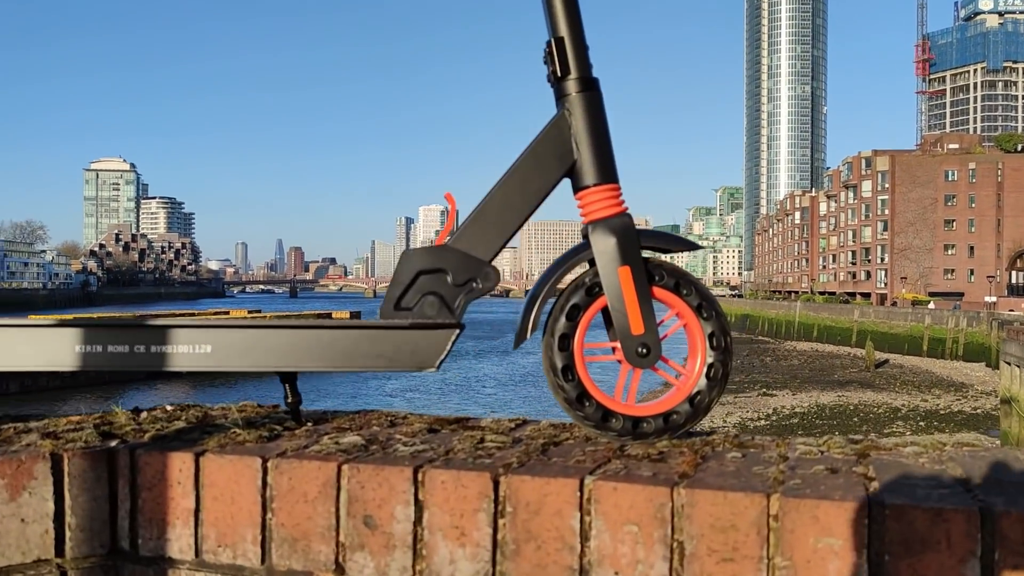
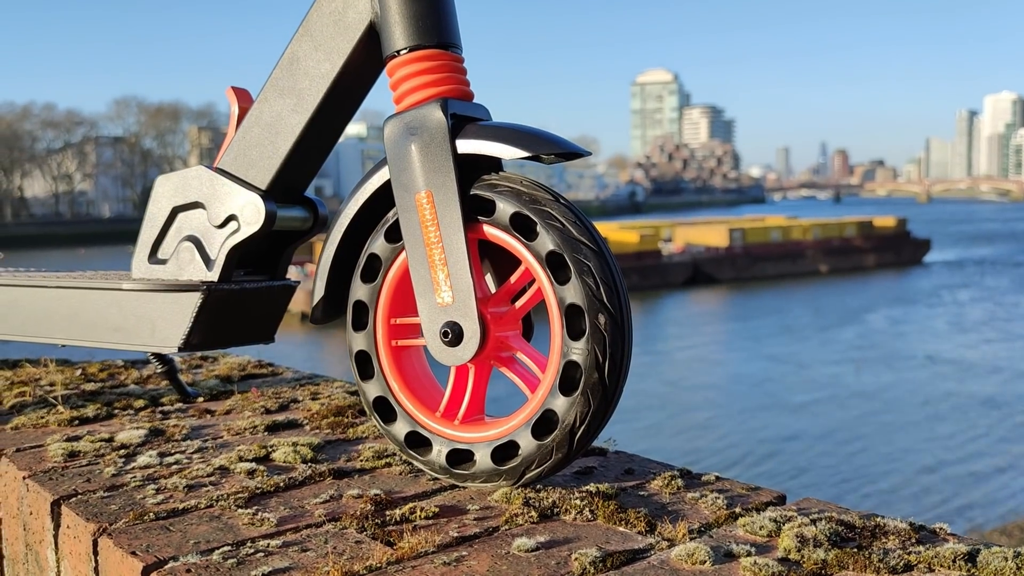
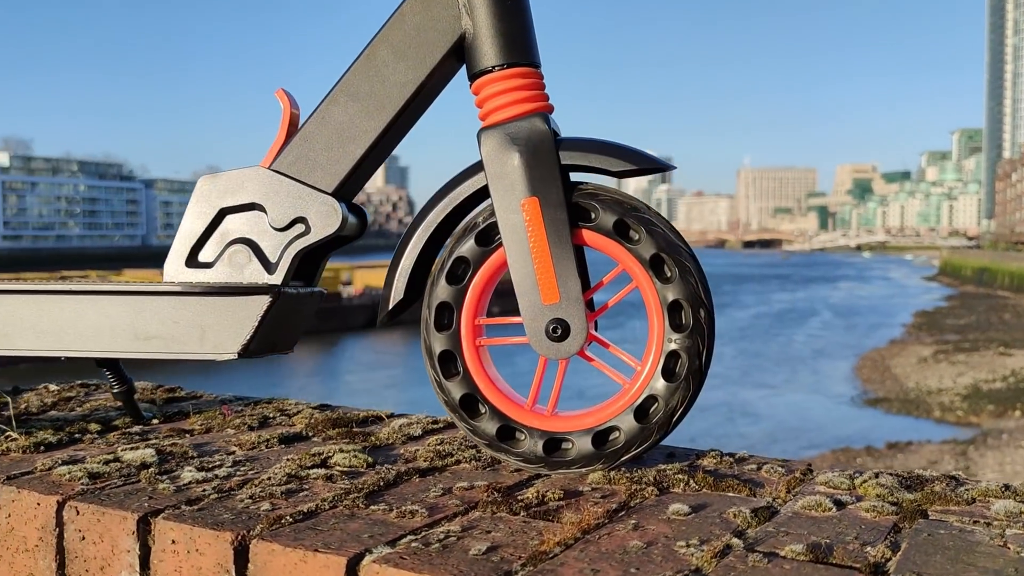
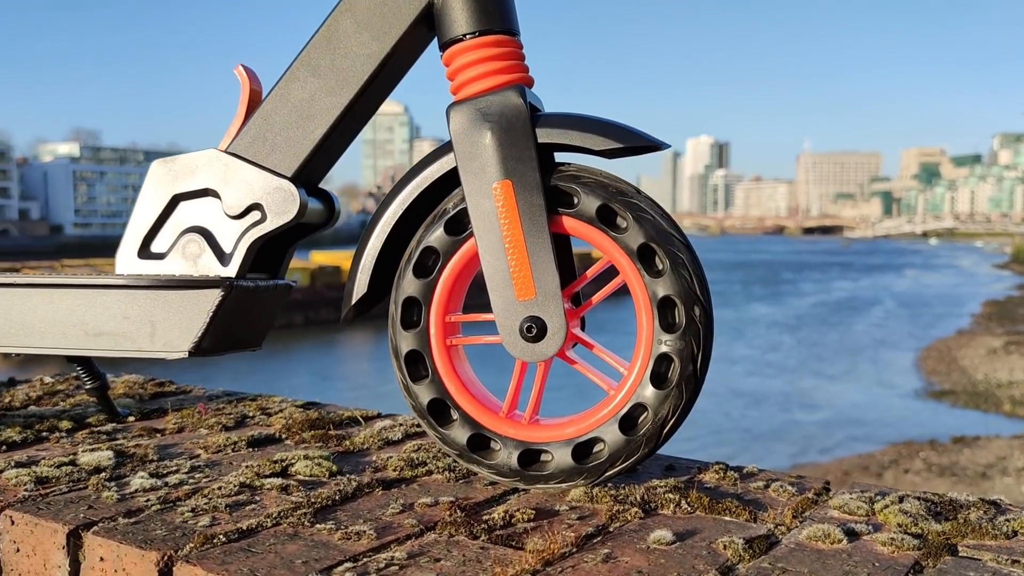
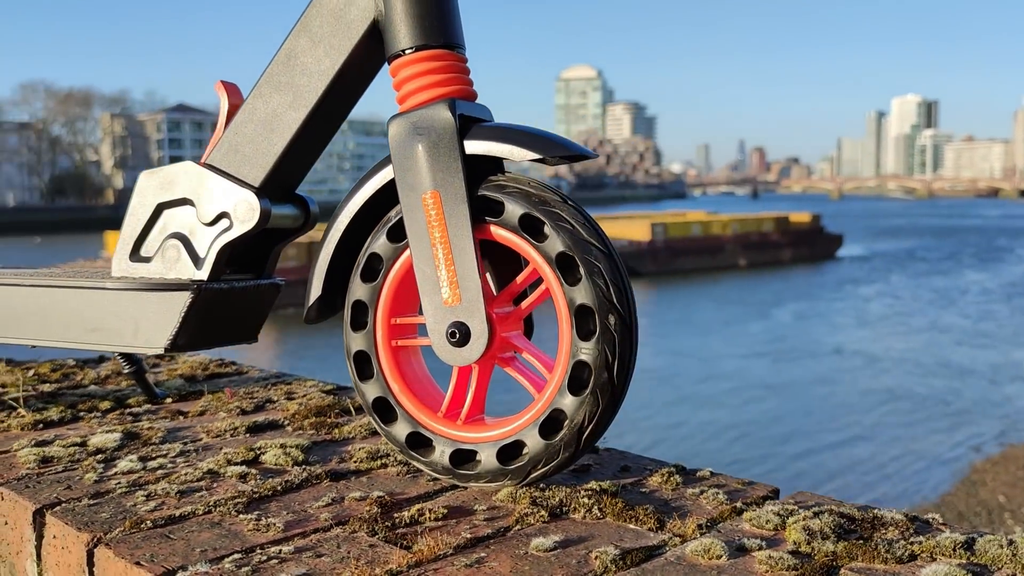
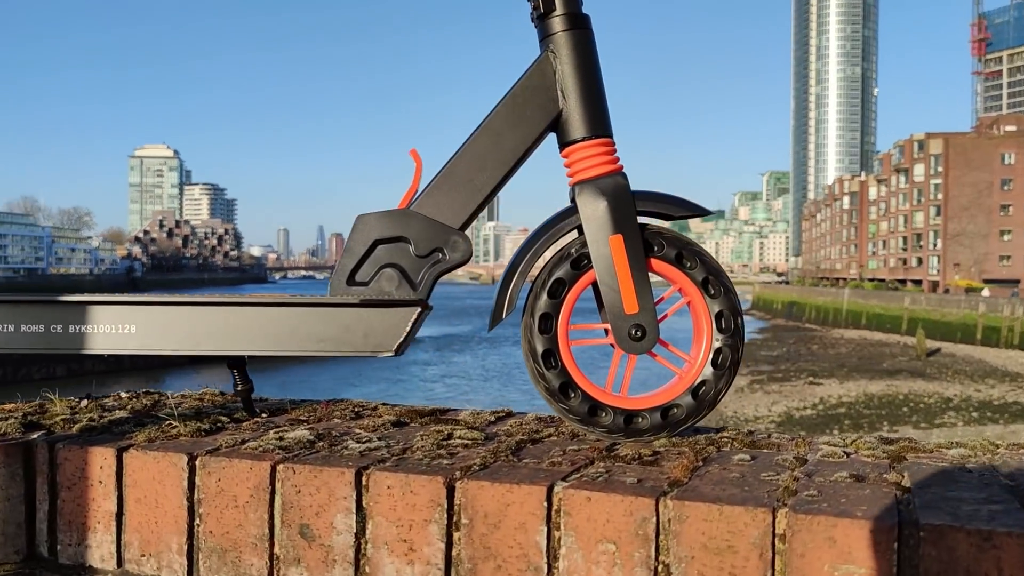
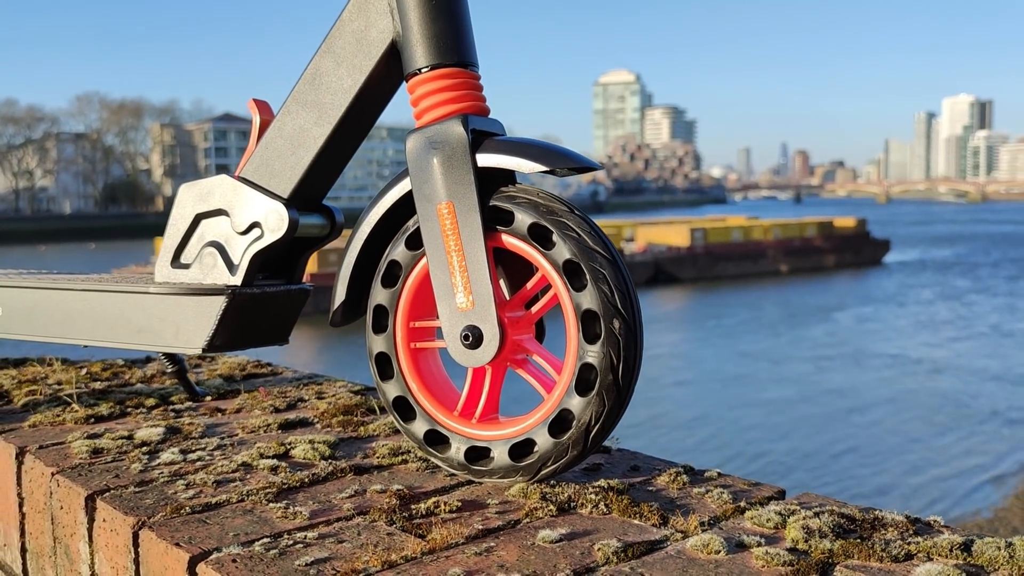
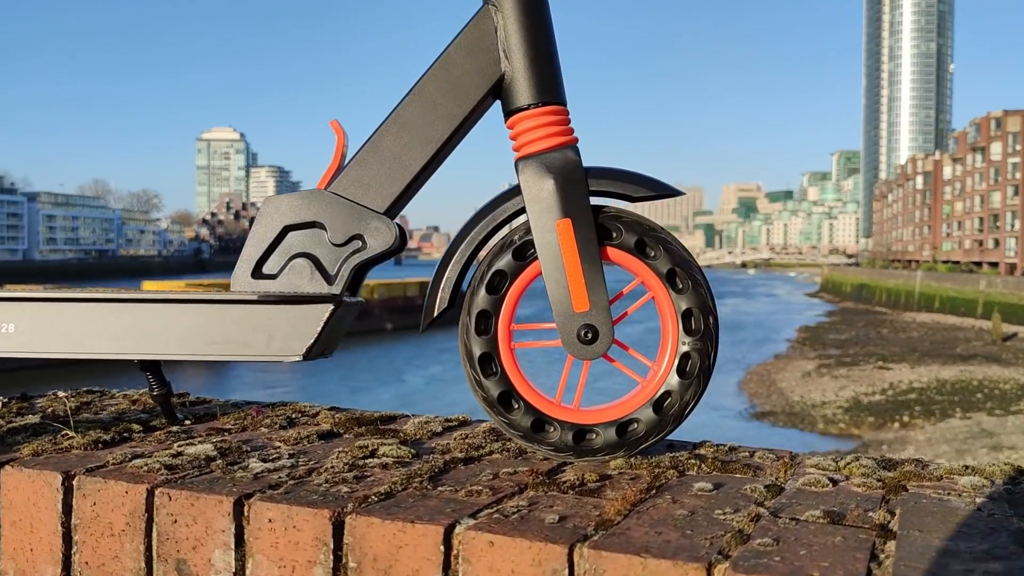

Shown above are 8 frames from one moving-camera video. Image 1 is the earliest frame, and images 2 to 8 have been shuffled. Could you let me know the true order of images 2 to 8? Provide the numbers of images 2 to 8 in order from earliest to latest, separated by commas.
6, 8, 3, 4, 5, 2, 7
